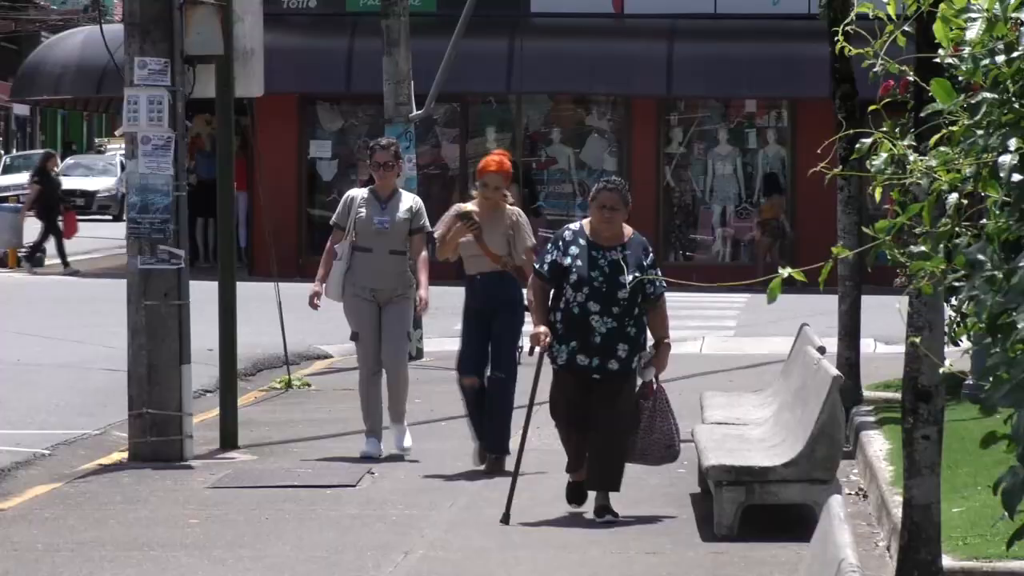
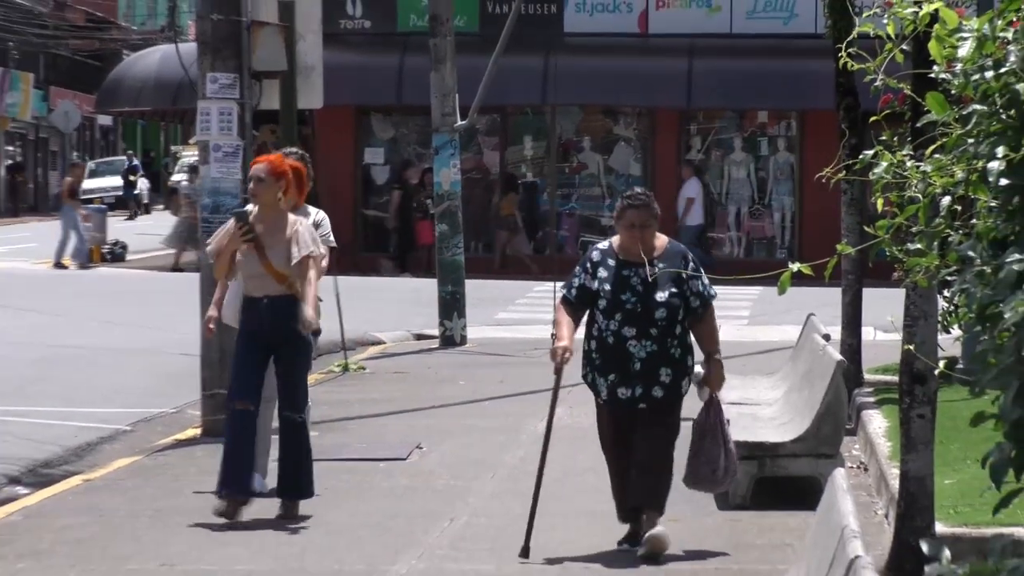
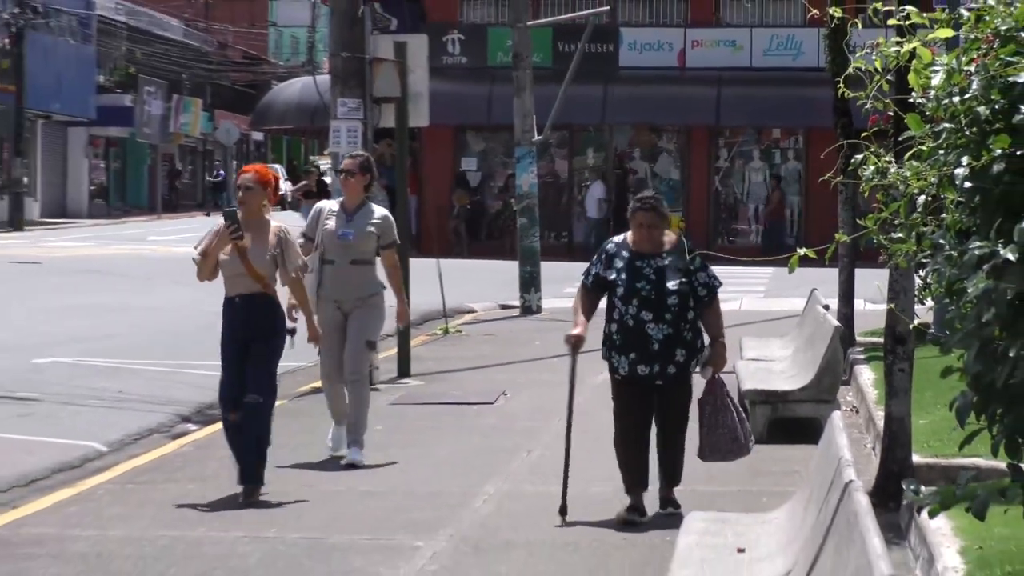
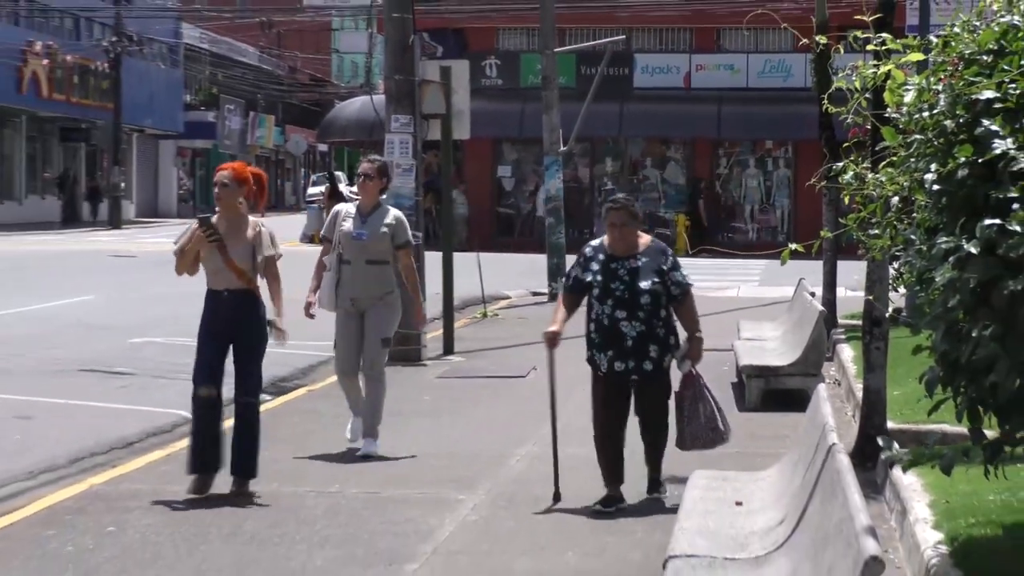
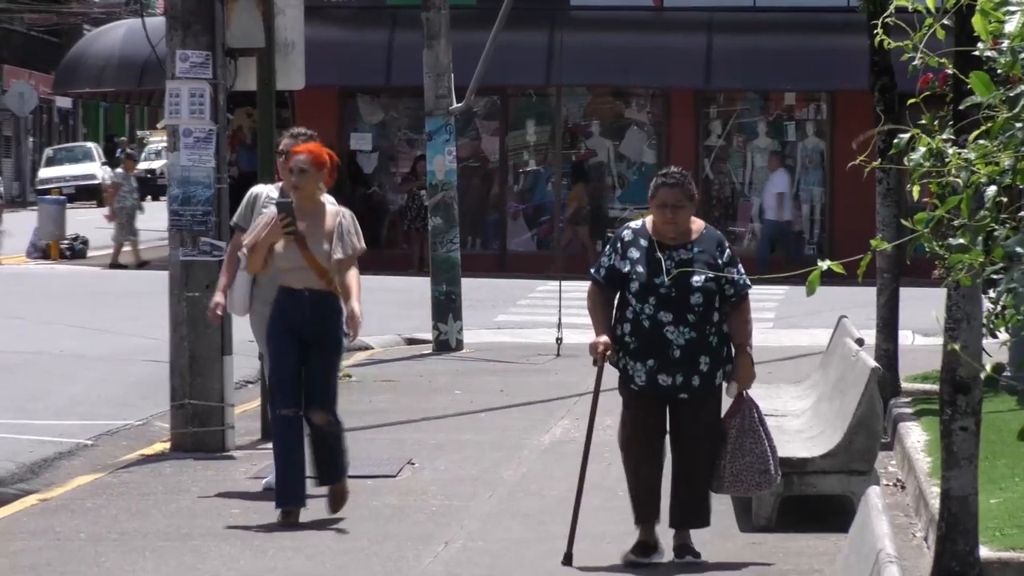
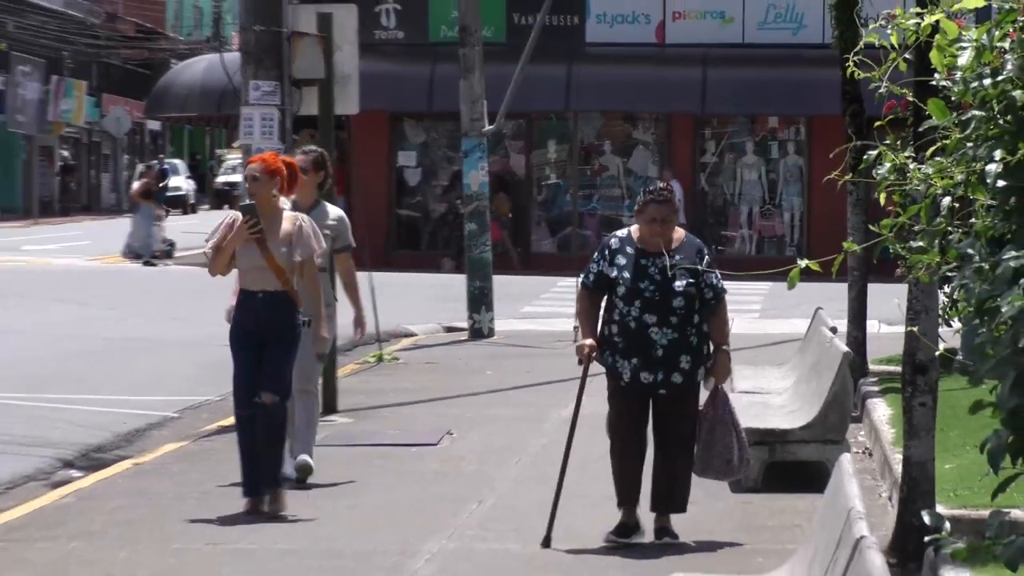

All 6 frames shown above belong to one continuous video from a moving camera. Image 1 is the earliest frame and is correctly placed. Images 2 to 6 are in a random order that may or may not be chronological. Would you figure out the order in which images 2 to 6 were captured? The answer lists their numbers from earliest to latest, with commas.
5, 2, 6, 3, 4
